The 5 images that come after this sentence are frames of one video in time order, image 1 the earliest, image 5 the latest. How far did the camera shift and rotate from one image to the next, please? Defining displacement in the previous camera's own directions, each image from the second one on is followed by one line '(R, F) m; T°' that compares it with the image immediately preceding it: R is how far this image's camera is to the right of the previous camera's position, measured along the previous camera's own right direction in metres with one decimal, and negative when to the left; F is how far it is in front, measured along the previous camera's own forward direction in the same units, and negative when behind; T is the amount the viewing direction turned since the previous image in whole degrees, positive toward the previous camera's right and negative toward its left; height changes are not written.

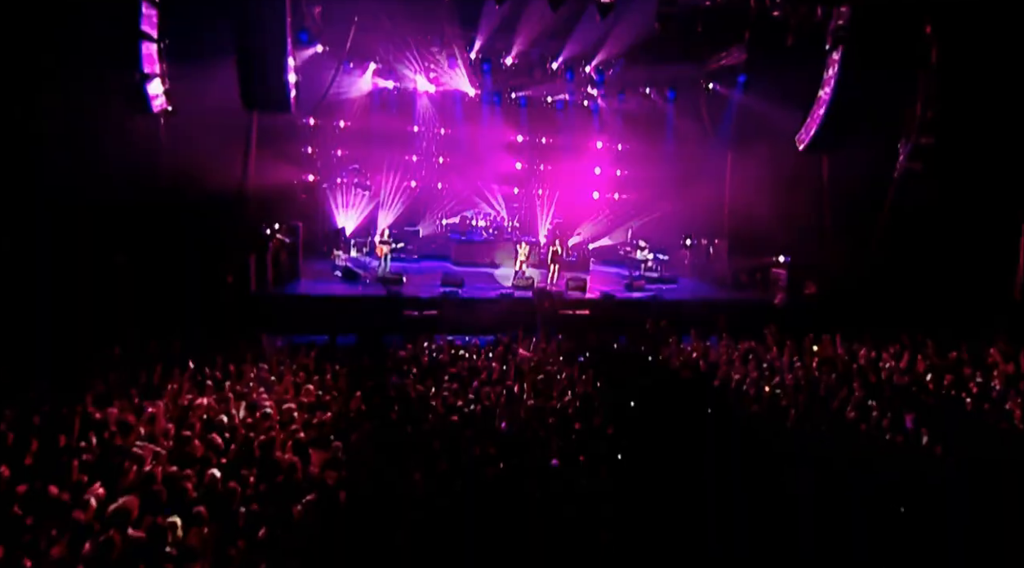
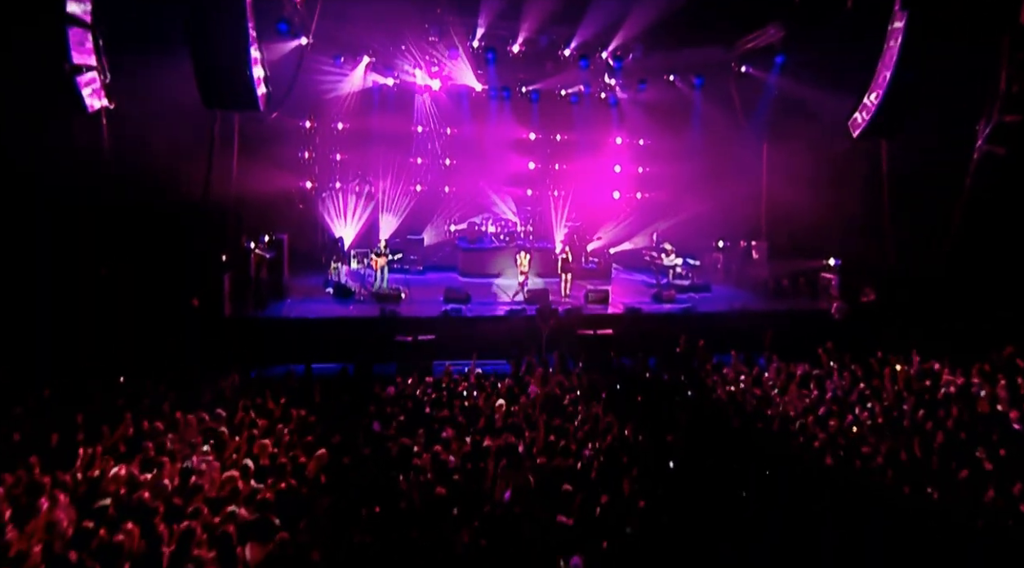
(+0.1, +1.0) m; -2°
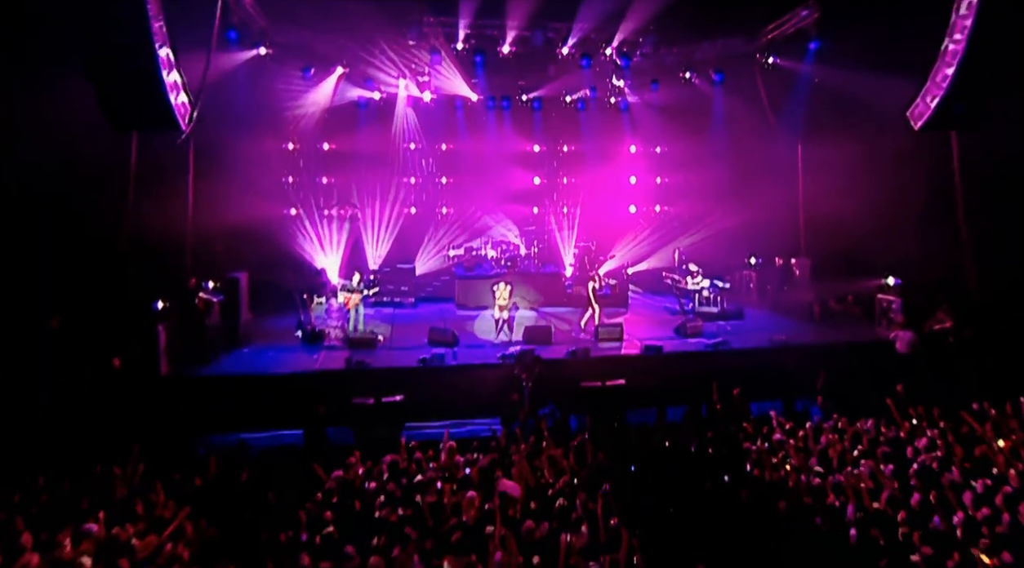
(+0.4, +1.2) m; -2°
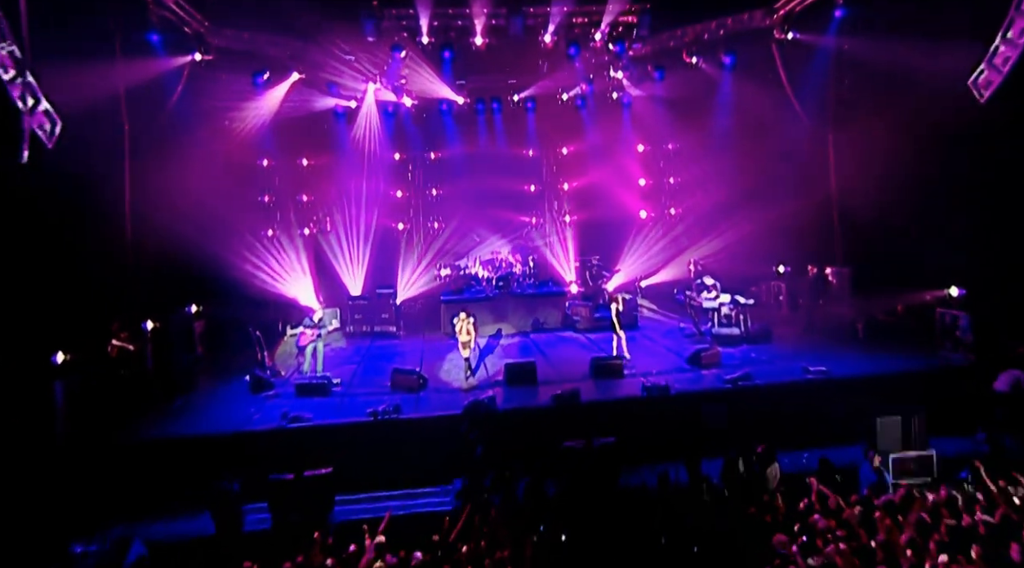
(+0.5, +1.1) m; -3°
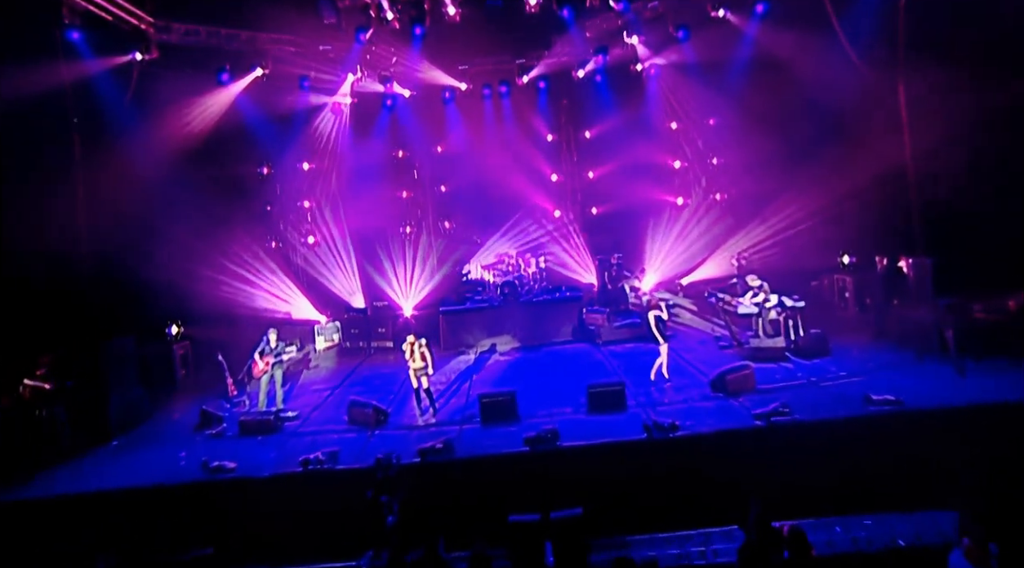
(+0.8, +1.1) m; -7°
